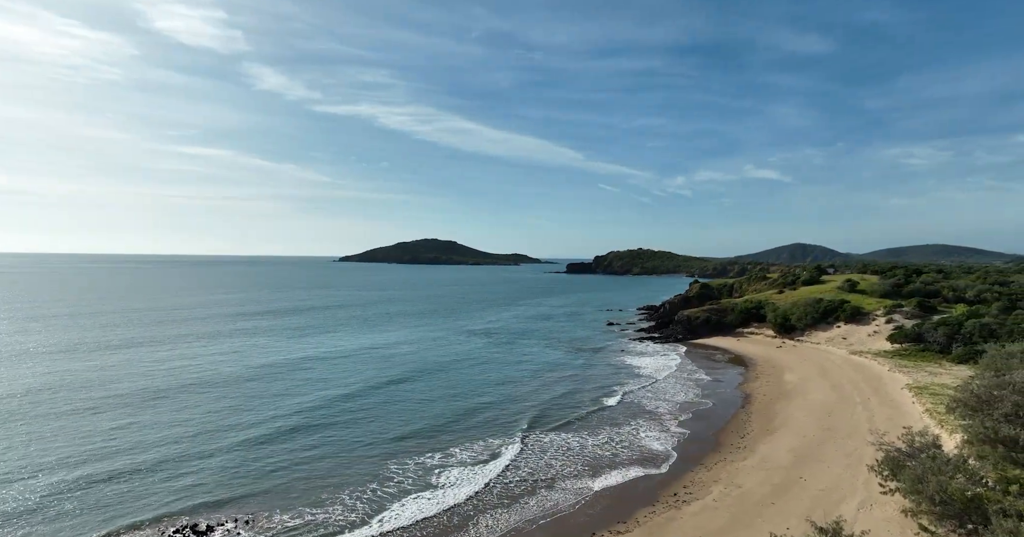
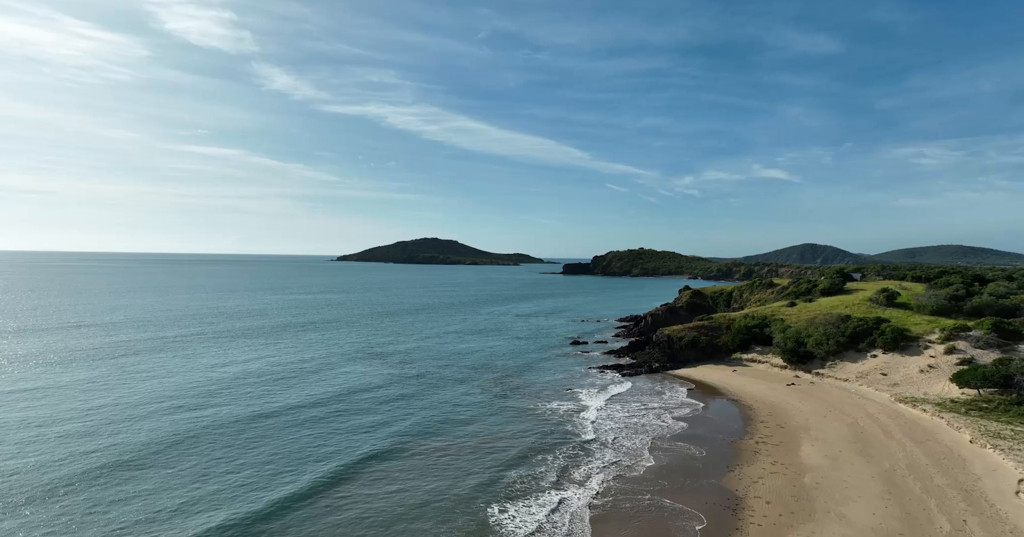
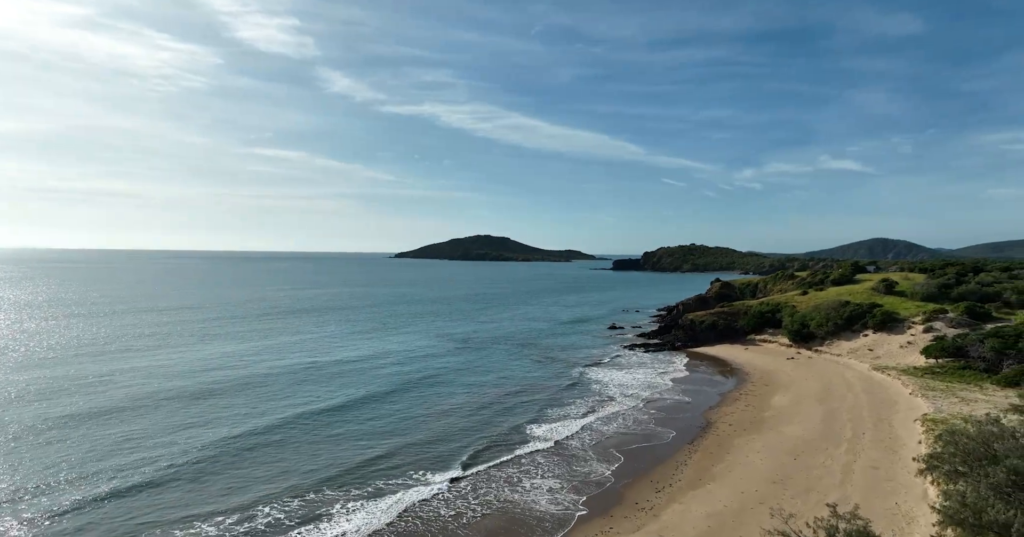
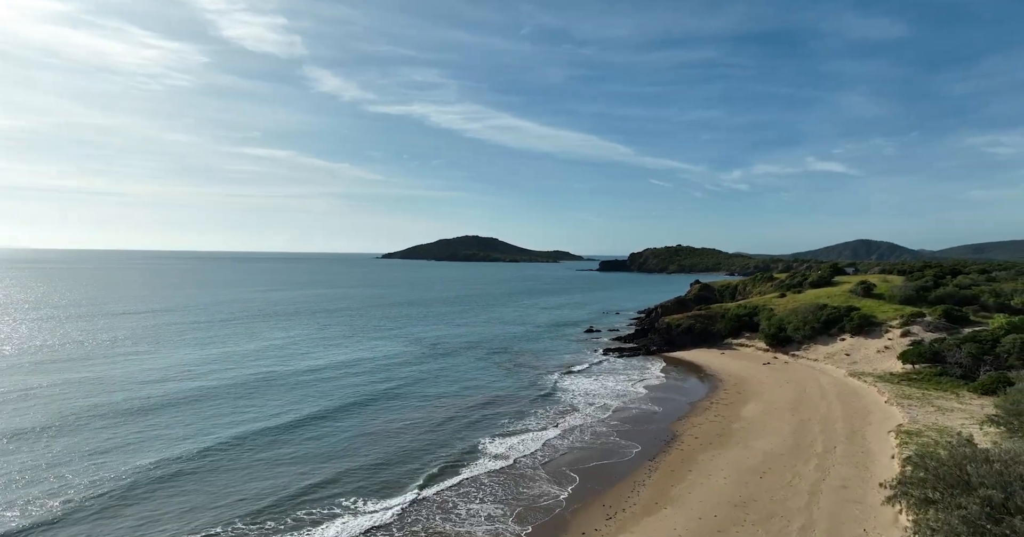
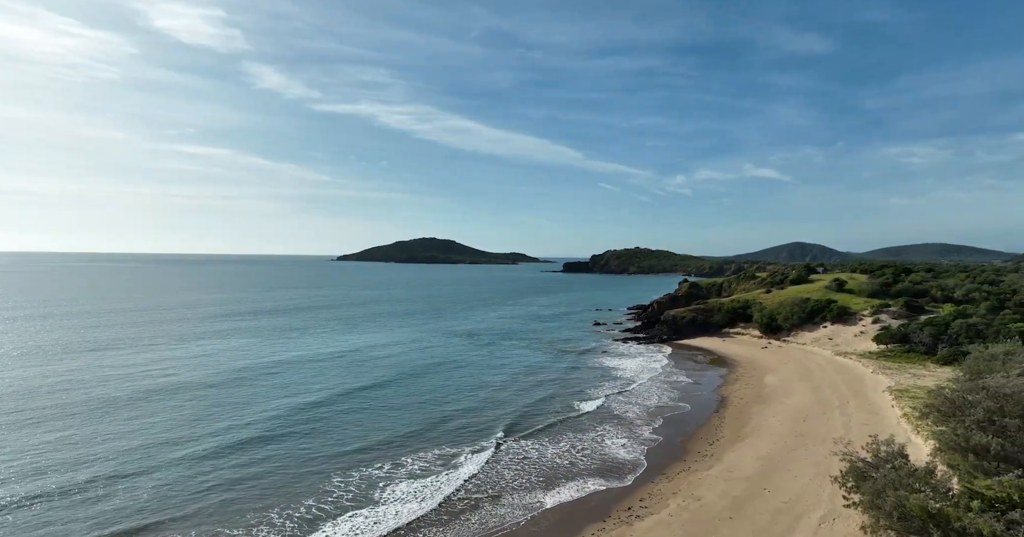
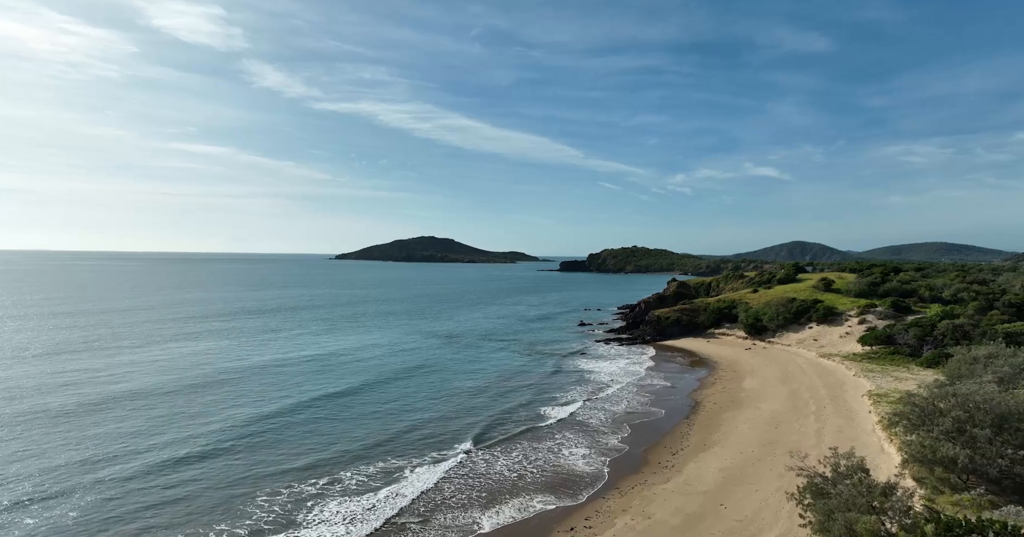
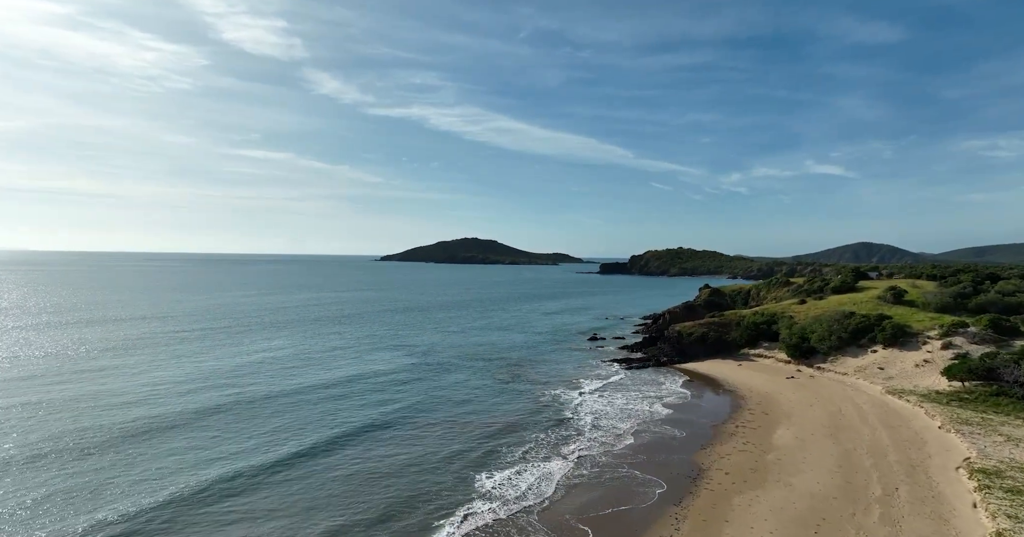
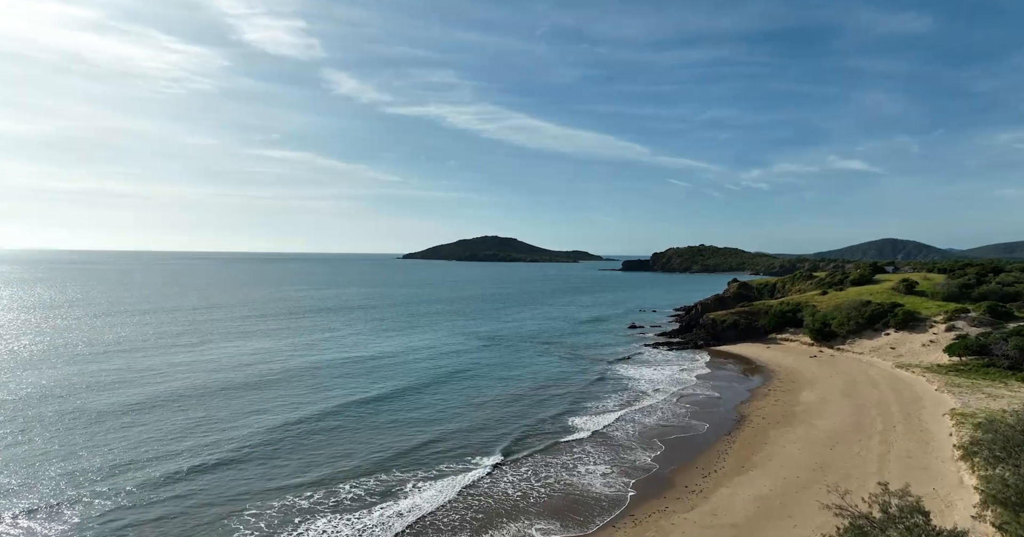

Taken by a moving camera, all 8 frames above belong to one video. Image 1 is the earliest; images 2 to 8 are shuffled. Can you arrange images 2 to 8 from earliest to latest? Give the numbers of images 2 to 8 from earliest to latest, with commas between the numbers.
5, 6, 8, 3, 4, 7, 2
